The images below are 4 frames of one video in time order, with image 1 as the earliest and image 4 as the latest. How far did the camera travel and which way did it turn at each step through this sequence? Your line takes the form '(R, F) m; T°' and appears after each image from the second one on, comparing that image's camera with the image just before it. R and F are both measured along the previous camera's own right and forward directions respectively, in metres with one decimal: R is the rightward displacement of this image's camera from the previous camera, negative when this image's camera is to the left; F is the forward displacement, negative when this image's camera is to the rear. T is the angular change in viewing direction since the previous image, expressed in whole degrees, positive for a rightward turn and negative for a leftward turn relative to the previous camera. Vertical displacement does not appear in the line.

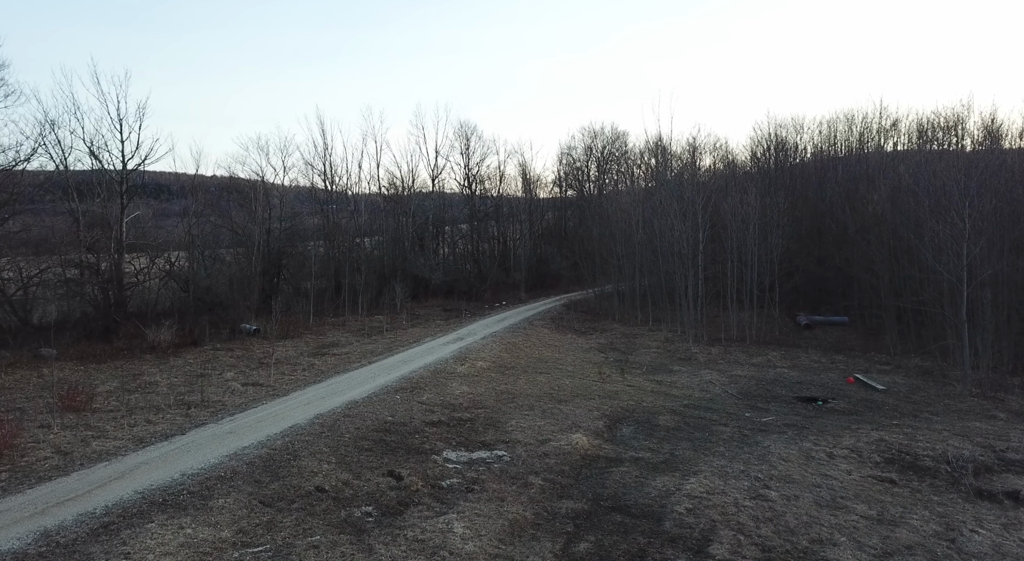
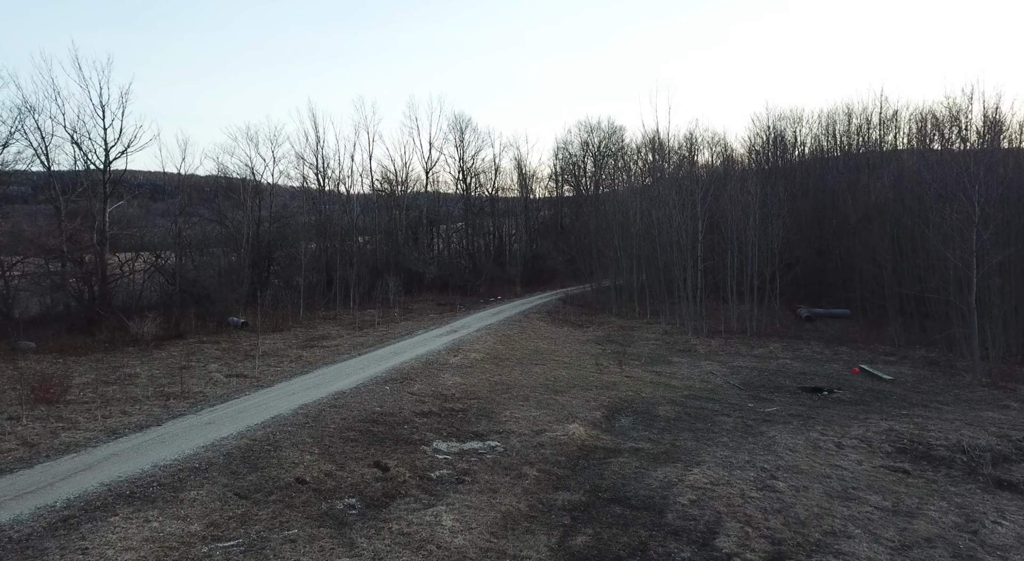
(+0.1, +0.5) m; 0°
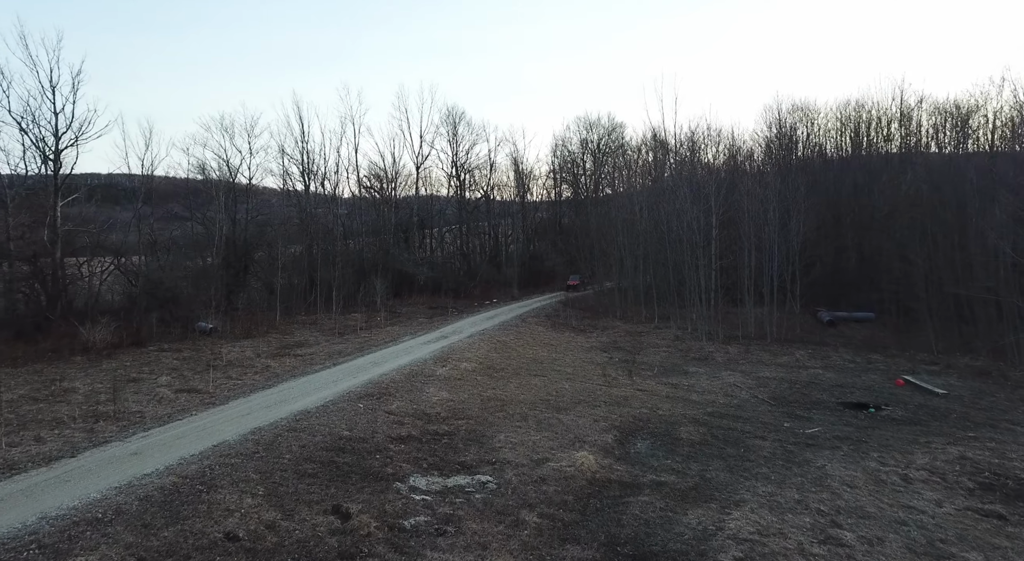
(0.0, +2.0) m; 0°
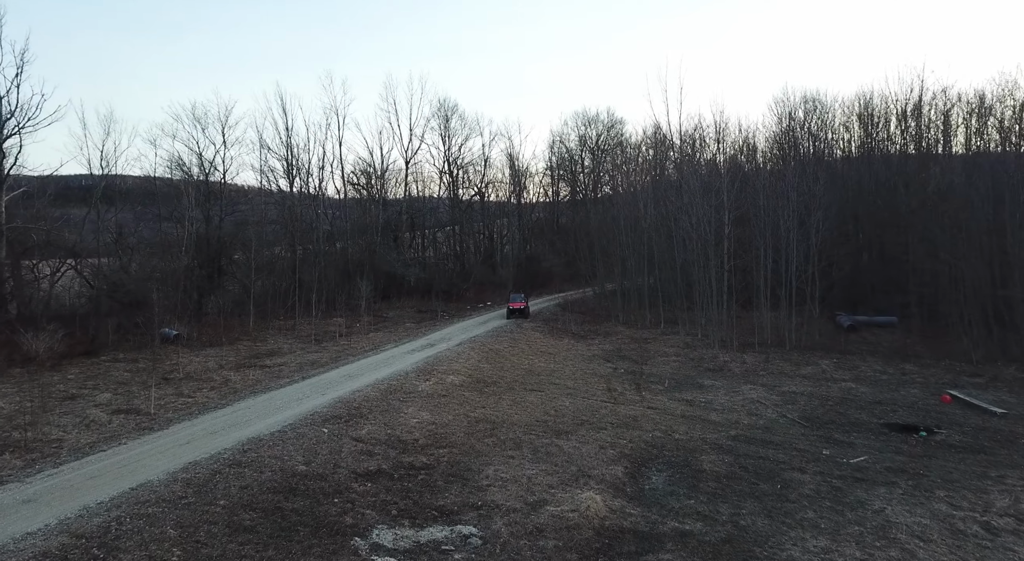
(+0.1, +1.7) m; 0°
